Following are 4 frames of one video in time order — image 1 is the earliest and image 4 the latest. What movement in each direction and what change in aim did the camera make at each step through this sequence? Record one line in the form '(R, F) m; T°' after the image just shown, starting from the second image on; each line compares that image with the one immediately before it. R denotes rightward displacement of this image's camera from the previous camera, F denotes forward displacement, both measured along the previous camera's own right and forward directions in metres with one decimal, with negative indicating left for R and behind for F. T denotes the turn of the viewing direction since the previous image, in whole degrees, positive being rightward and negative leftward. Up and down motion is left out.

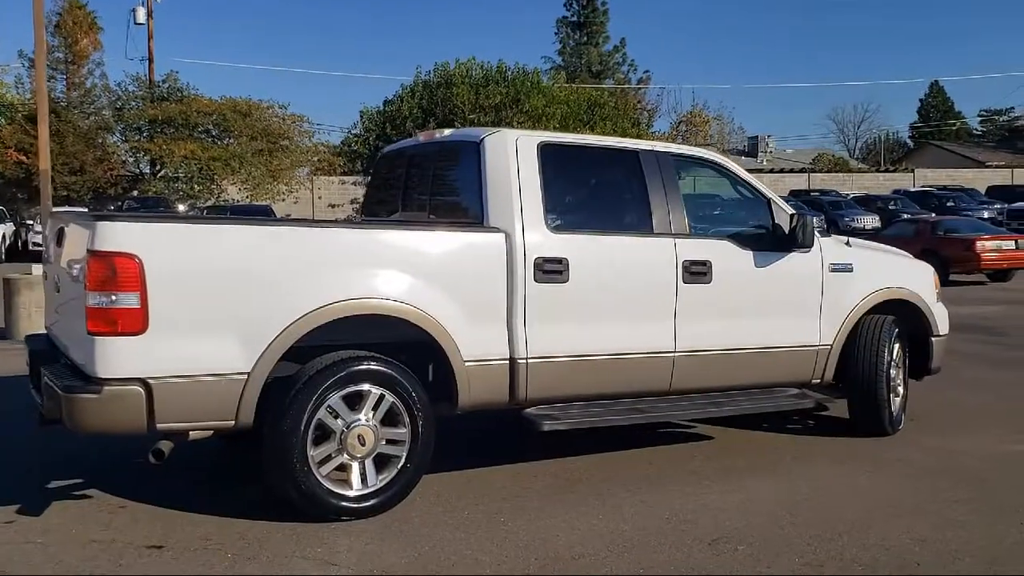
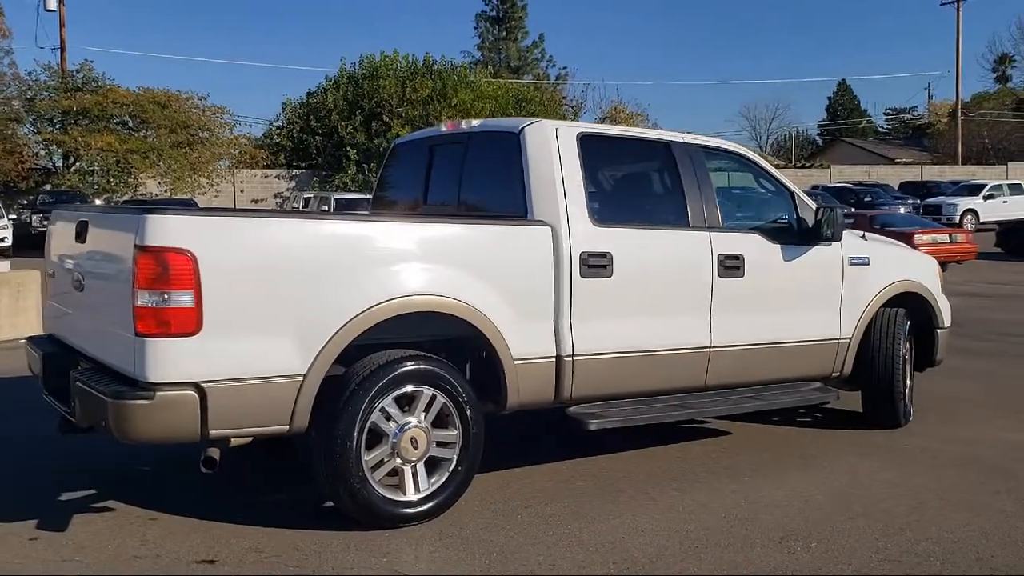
(-0.7, +0.2) m; +5°
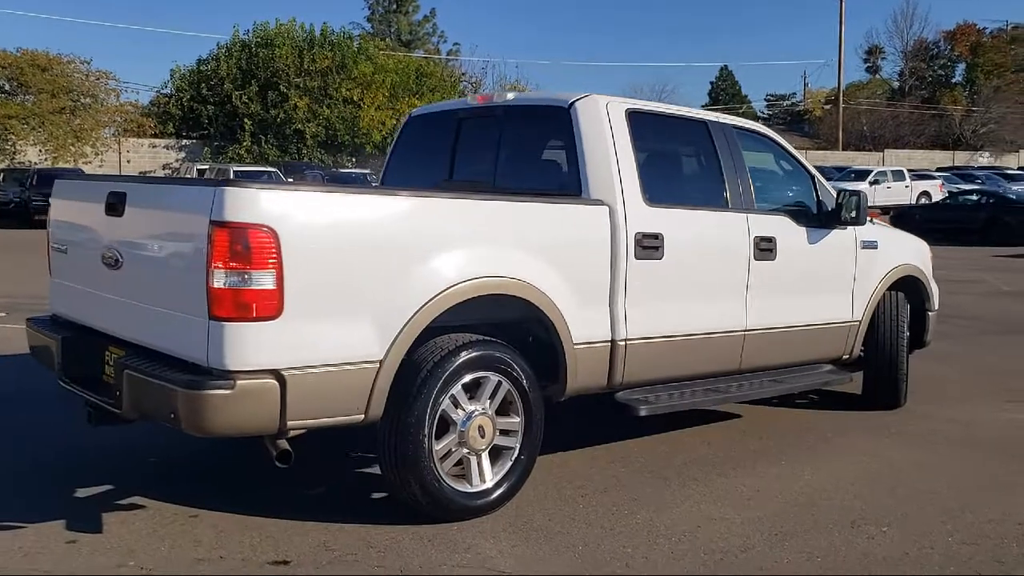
(-0.9, +0.3) m; +7°
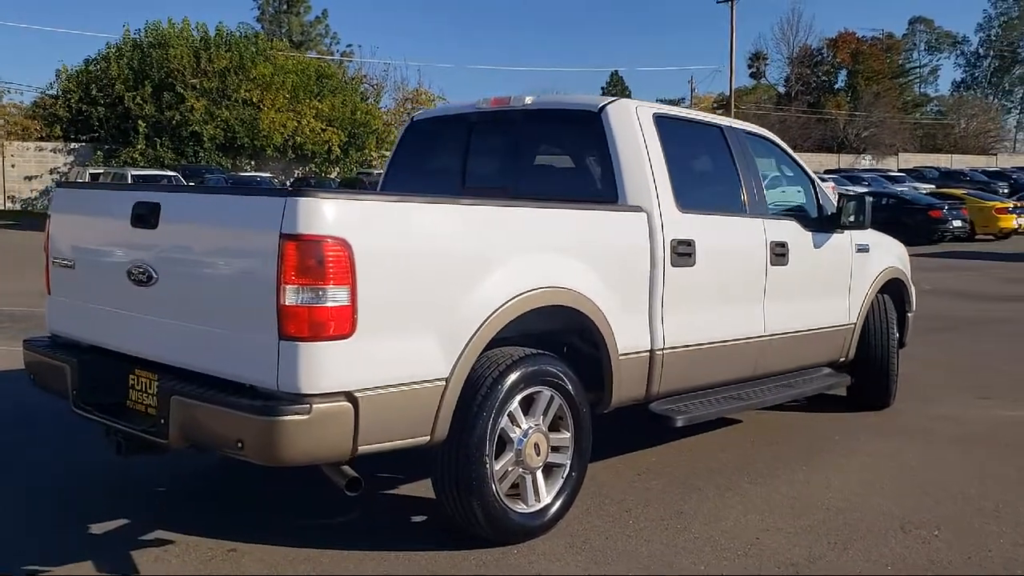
(-0.8, +0.2) m; +6°
